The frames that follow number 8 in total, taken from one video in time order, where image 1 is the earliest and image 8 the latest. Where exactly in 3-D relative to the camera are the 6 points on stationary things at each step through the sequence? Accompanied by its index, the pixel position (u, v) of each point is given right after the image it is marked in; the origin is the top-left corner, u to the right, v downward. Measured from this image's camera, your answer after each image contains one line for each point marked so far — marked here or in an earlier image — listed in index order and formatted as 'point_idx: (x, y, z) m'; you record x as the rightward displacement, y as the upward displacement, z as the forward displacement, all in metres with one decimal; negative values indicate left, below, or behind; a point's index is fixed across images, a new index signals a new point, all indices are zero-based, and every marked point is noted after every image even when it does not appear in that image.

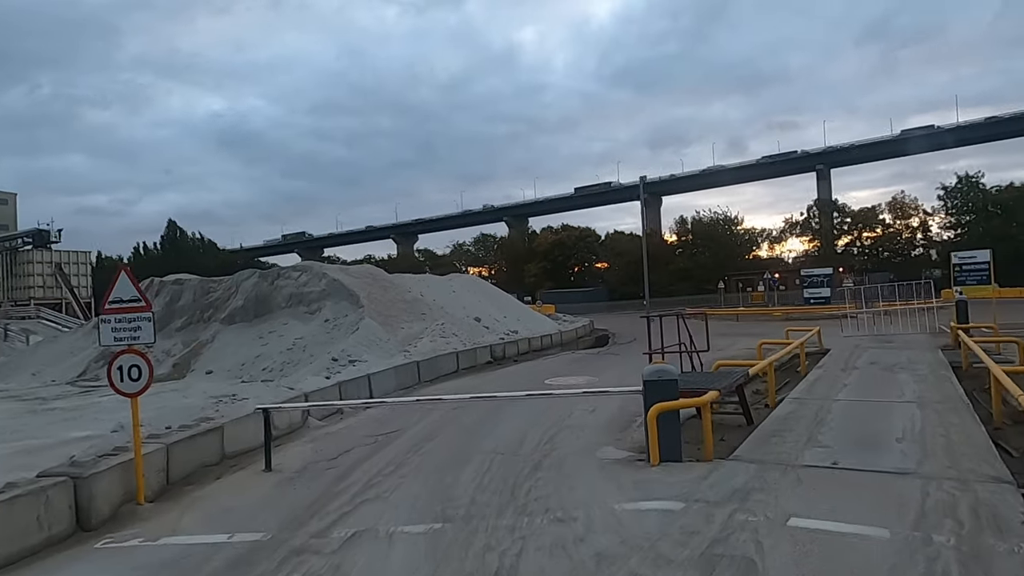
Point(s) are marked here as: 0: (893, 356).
0: (+8.3, -1.5, +14.4) m
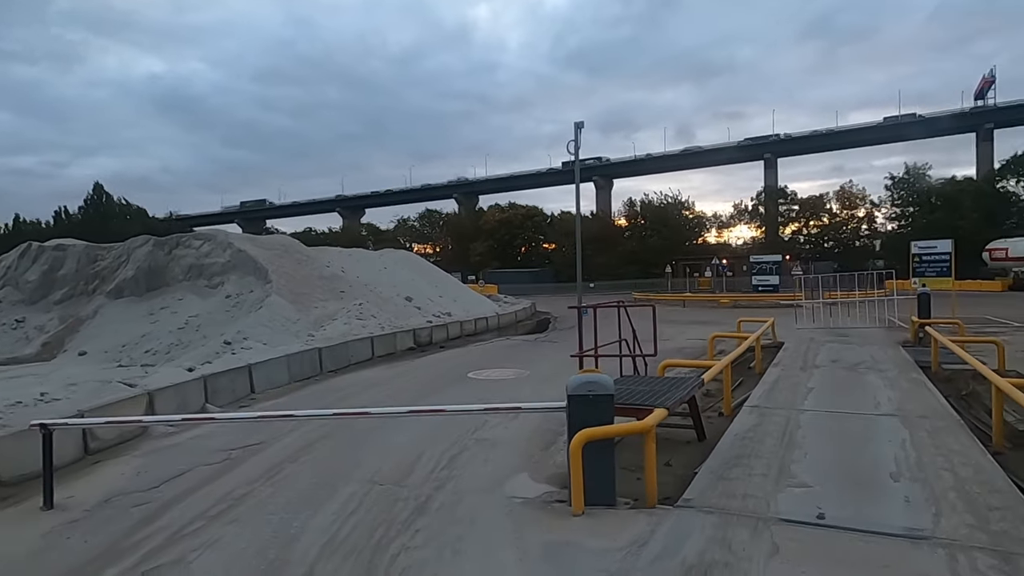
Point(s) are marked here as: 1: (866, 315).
0: (+6.7, -1.3, +13.0) m
1: (+10.3, -0.8, +19.3) m
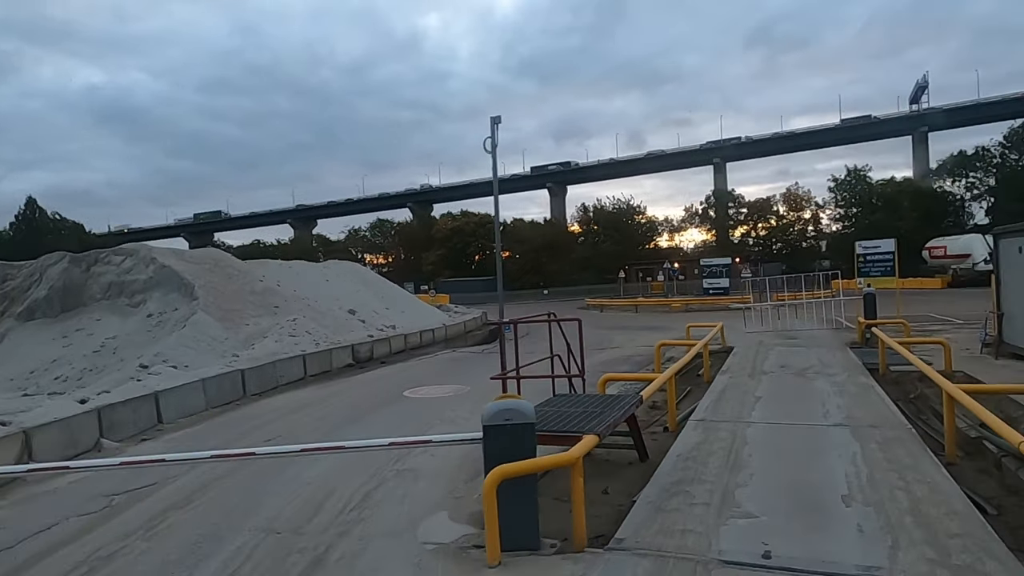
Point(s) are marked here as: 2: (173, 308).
0: (+5.6, -1.3, +12.8) m
1: (+8.8, -0.8, +19.3) m
2: (-8.2, -0.5, +16.1) m
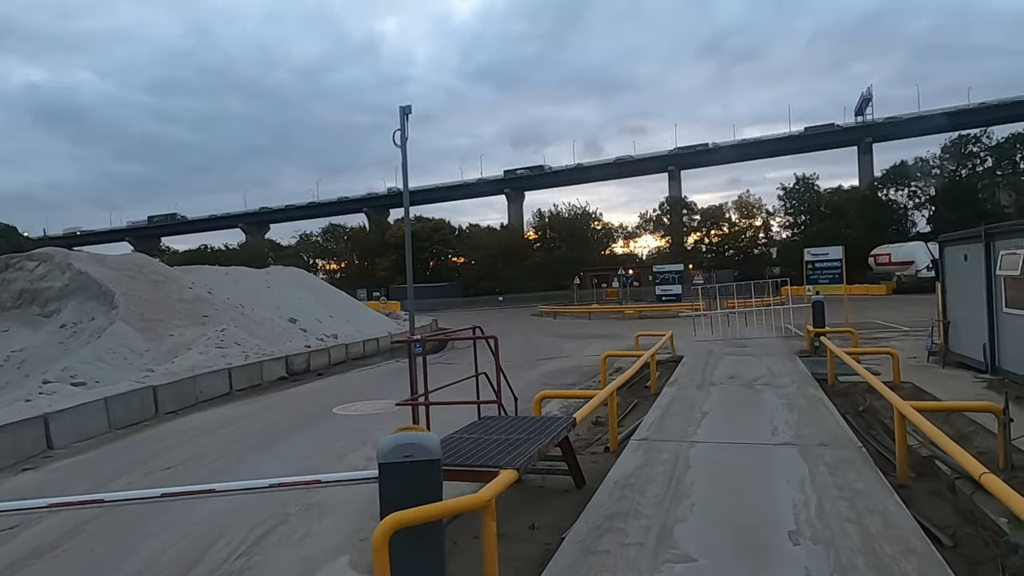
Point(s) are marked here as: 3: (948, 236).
0: (+4.5, -1.5, +12.4) m
1: (+7.3, -1.0, +19.1) m
2: (-9.5, -0.7, +14.9) m
3: (+7.3, +0.9, +11.1) m
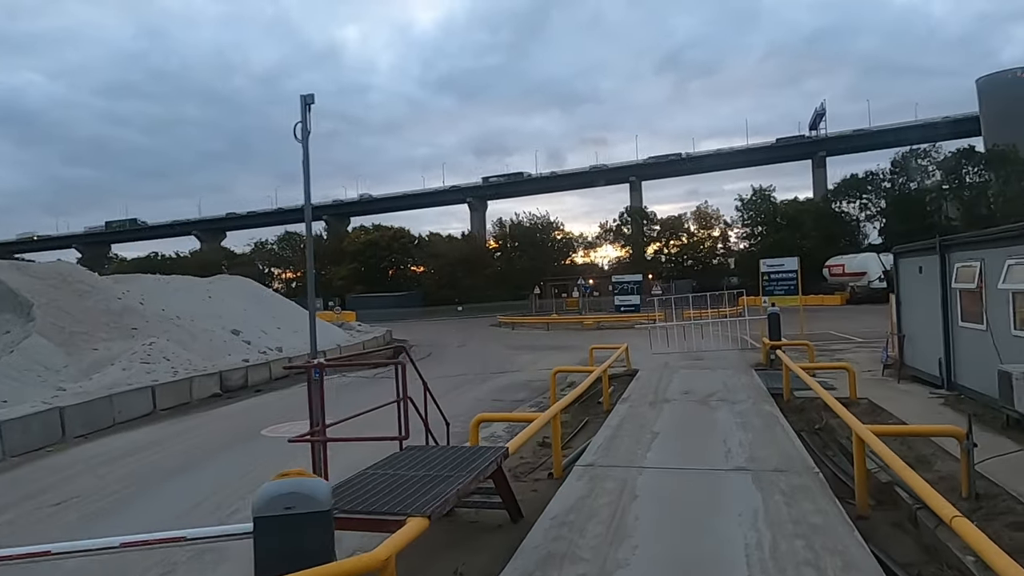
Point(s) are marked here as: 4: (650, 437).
0: (+3.6, -1.7, +12.0) m
1: (+5.9, -1.3, +18.9) m
2: (-10.6, -0.9, +13.8) m
3: (+6.4, +0.7, +10.9) m
4: (+1.7, -1.8, +8.0) m
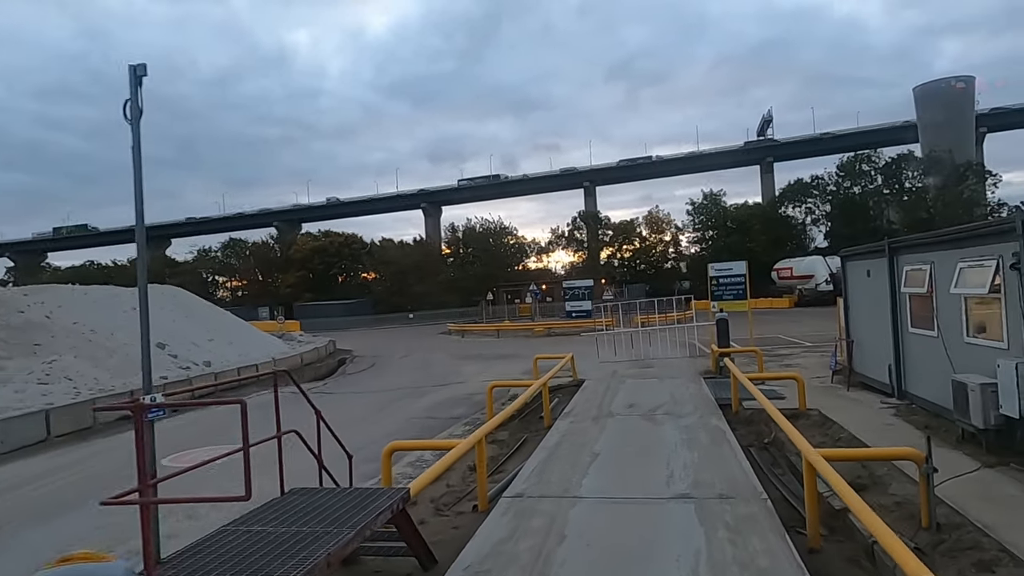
0: (+2.5, -1.8, +11.5) m
1: (+4.4, -1.5, +18.5) m
2: (-11.7, -1.2, +12.3) m
3: (+5.4, +0.6, +10.6) m
4: (+0.9, -1.9, +7.4) m
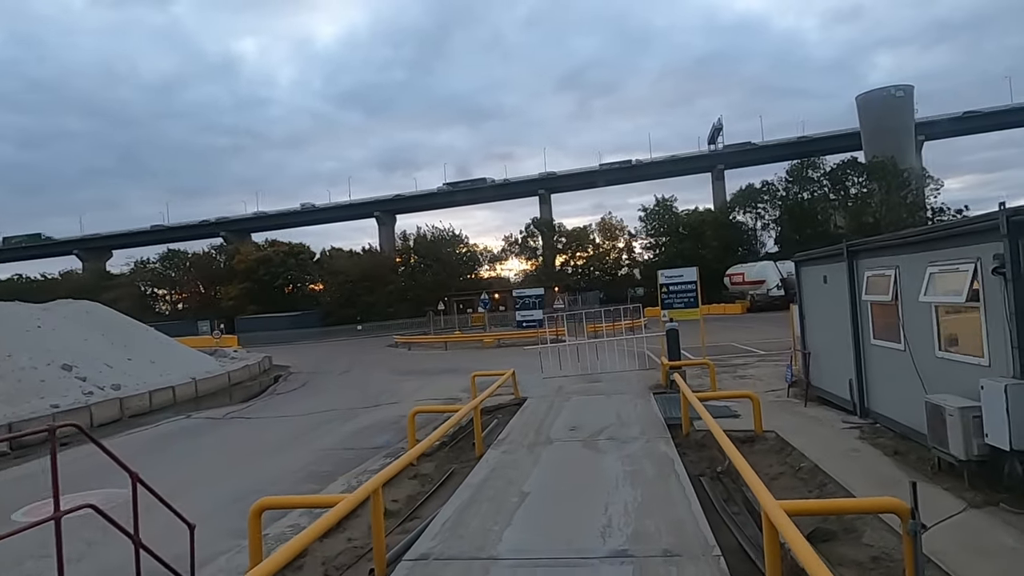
0: (+1.4, -1.9, +10.5) m
1: (+2.9, -1.7, +17.6) m
2: (-12.9, -1.5, +10.4) m
3: (+4.3, +0.5, +9.8) m
4: (0.0, -2.0, +6.3) m
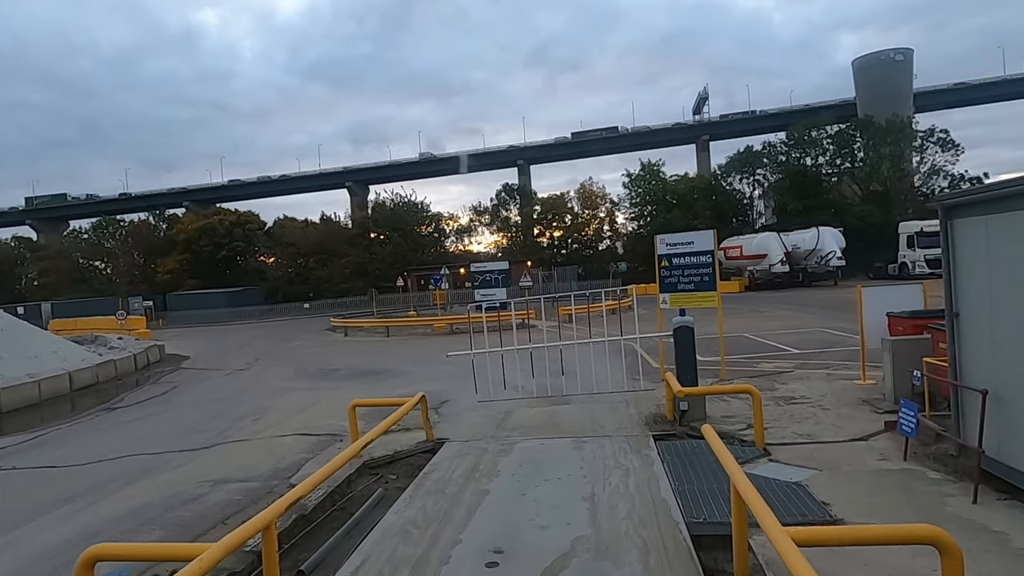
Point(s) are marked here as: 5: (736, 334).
0: (+0.4, -1.7, +5.5) m
1: (+1.7, -1.2, +12.6) m
2: (-13.8, -1.2, +5.0) m
3: (+3.4, +0.7, +4.8) m
4: (-0.8, -1.9, +1.2) m
5: (+5.3, -1.1, +15.8) m
